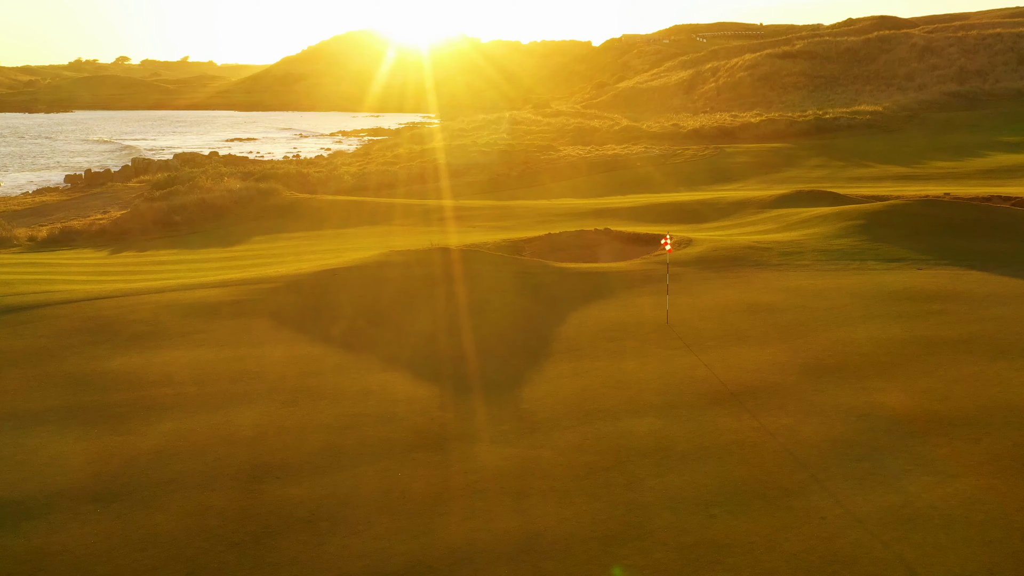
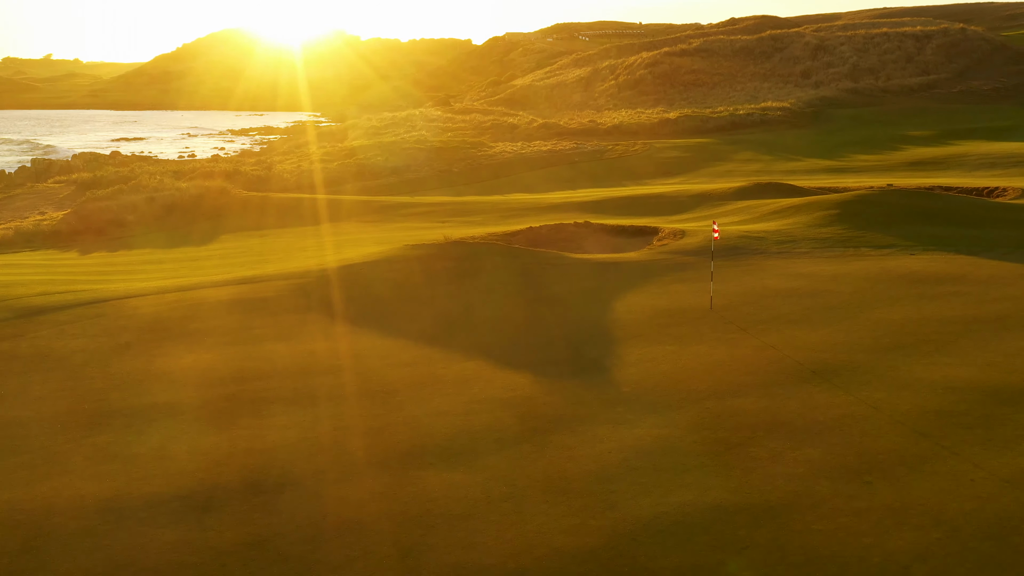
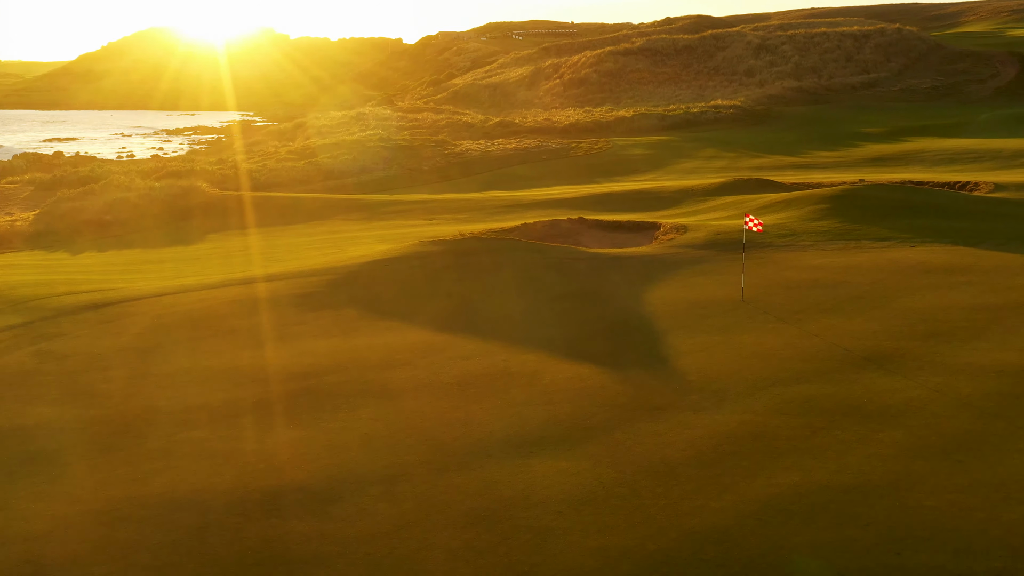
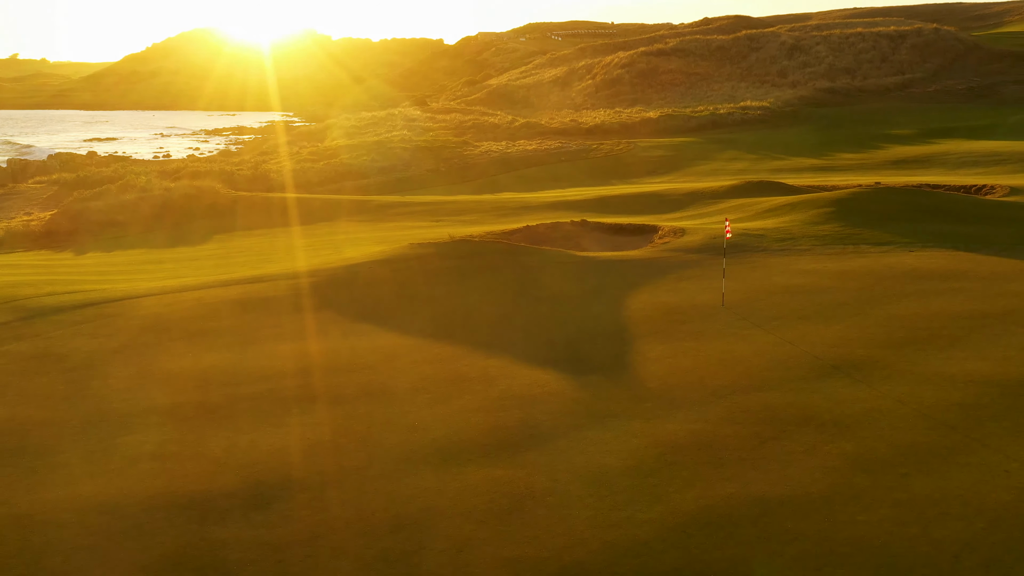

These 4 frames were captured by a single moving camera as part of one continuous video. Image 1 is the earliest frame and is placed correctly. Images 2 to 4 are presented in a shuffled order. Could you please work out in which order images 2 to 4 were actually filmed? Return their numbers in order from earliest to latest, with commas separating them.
2, 4, 3
